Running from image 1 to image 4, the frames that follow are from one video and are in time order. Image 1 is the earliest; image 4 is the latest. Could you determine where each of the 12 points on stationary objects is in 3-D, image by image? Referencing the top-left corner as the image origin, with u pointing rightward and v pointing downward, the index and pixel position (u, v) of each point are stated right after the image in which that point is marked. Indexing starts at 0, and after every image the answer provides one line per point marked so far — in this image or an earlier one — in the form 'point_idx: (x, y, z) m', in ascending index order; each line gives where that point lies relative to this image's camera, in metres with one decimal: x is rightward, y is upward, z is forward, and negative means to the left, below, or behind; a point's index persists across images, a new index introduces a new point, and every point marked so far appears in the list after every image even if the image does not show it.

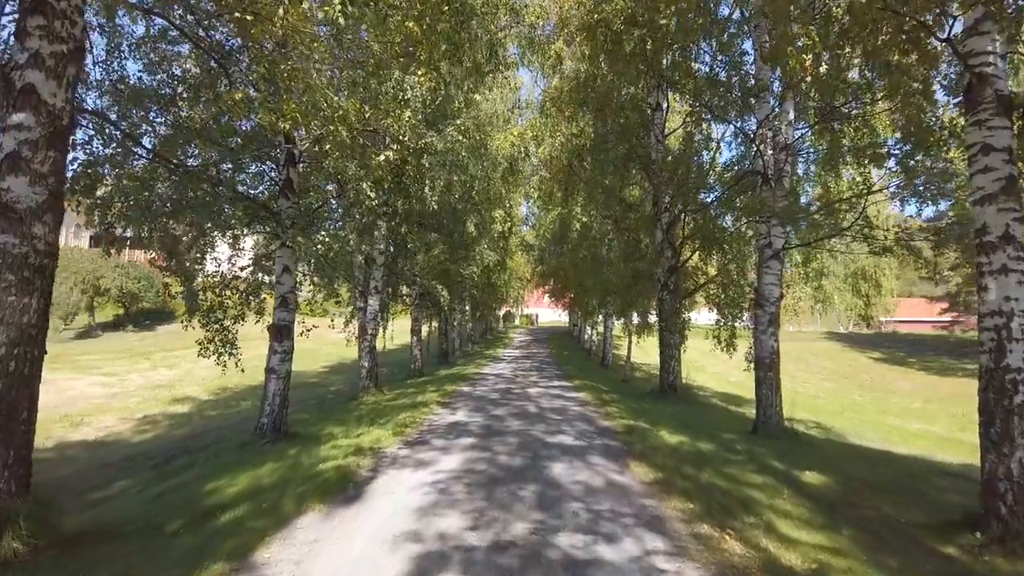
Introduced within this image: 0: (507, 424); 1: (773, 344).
0: (-0.1, -1.6, +9.3) m
1: (+3.2, -0.7, +9.3) m
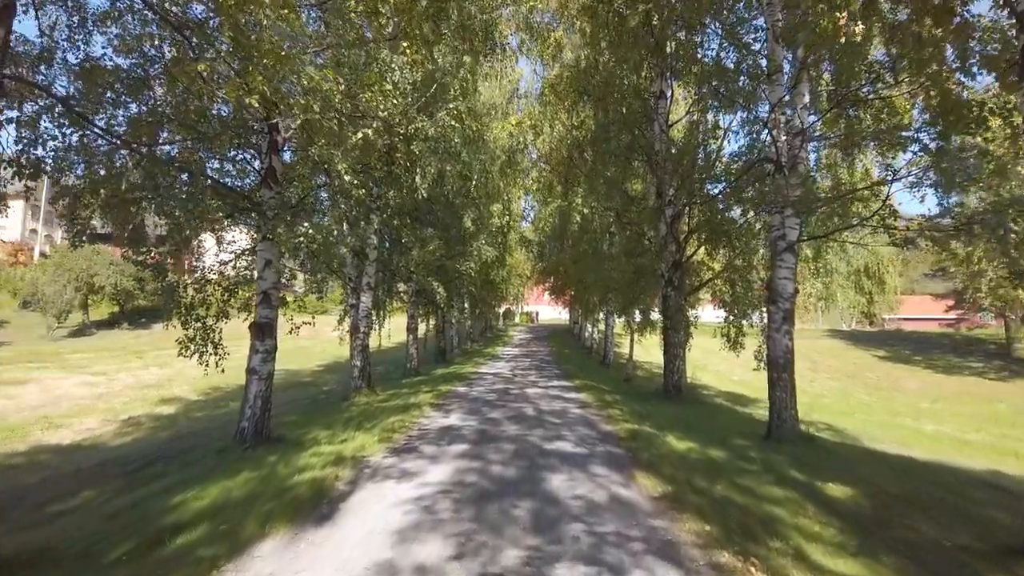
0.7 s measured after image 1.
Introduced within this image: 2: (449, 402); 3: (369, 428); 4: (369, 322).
0: (-0.1, -1.6, +8.7) m
1: (+3.1, -0.6, +8.7) m
2: (-1.0, -1.7, +11.8) m
3: (-1.7, -1.6, +9.0) m
4: (-2.9, -0.7, +15.4) m
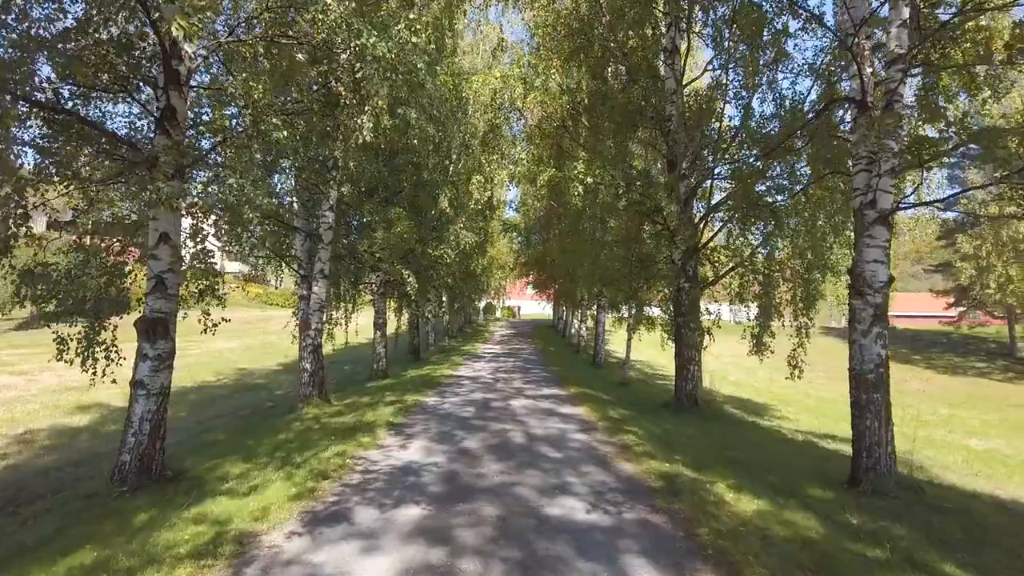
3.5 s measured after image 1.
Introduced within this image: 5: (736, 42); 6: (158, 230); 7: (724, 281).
0: (-0.2, -1.5, +6.2) m
1: (+3.0, -0.5, +6.2) m
2: (-1.2, -1.6, +9.3) m
3: (-1.8, -1.5, +6.4) m
4: (-3.2, -0.5, +12.8) m
5: (+3.4, +3.8, +11.8) m
6: (-3.3, +0.5, +7.3) m
7: (+3.7, +0.1, +13.3) m
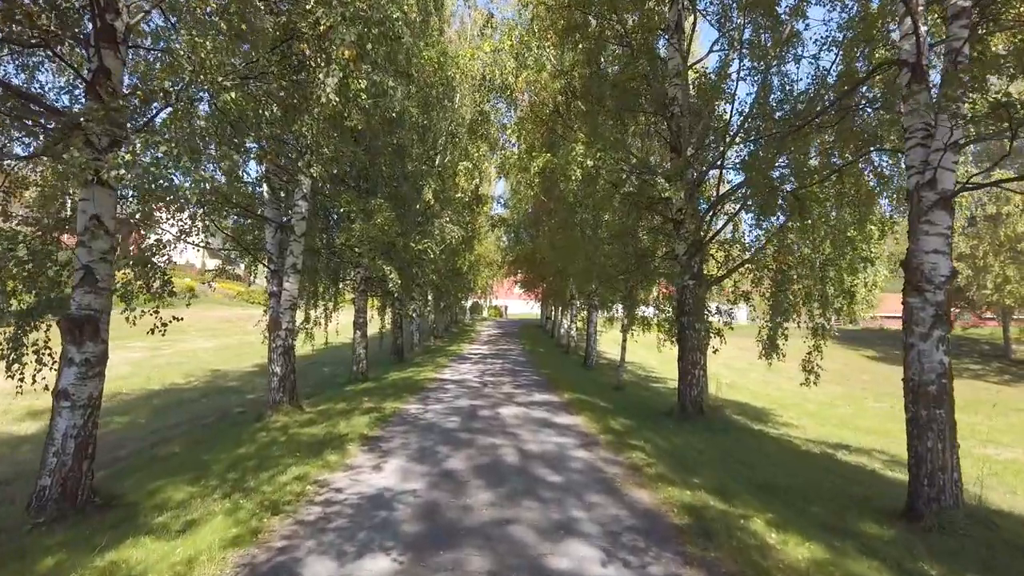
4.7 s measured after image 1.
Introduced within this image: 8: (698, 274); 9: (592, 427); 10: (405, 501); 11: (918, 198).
0: (-0.3, -1.4, +5.1) m
1: (+2.9, -0.5, +5.2) m
2: (-1.3, -1.5, +8.2) m
3: (-1.9, -1.4, +5.4) m
4: (-3.3, -0.4, +11.7) m
5: (+3.3, +3.8, +10.8) m
6: (-3.4, +0.6, +6.2) m
7: (+3.5, +0.2, +12.4) m
8: (+2.8, +0.2, +11.8) m
9: (+0.9, -1.6, +8.8) m
10: (-0.7, -1.4, +5.1) m
11: (+2.9, +0.6, +5.6) m
